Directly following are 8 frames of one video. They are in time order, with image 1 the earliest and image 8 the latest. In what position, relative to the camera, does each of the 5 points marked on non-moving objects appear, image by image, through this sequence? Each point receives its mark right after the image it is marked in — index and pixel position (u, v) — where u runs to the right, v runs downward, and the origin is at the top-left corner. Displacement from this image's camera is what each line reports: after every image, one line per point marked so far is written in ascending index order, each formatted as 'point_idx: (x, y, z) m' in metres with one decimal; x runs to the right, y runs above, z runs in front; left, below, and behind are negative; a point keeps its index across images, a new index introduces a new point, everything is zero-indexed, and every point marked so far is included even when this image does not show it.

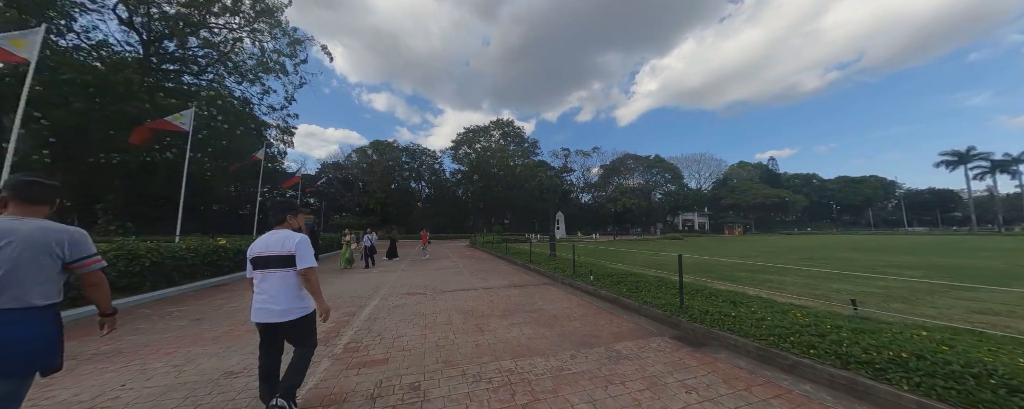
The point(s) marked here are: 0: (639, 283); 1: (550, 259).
0: (+3.3, -2.0, +6.9) m
1: (+1.7, -2.3, +11.6) m
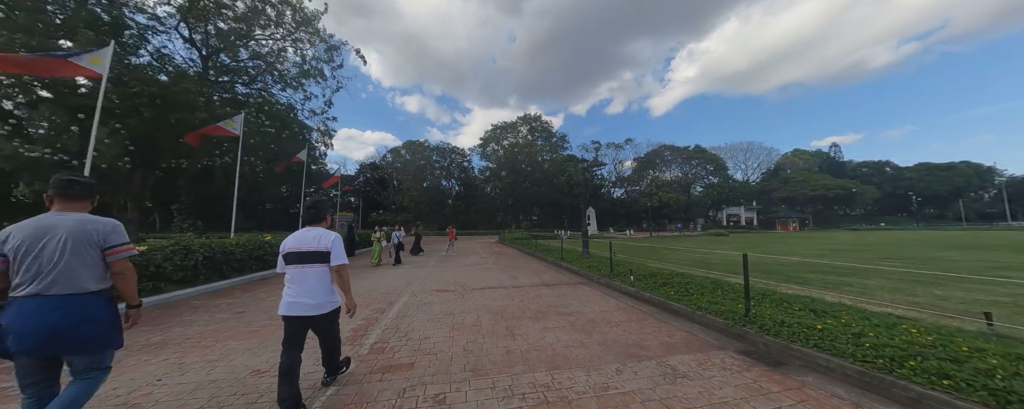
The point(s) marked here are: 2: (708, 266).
0: (+4.0, -1.8, +6.1) m
1: (+2.9, -2.1, +10.9) m
2: (+7.3, -2.3, +10.1) m
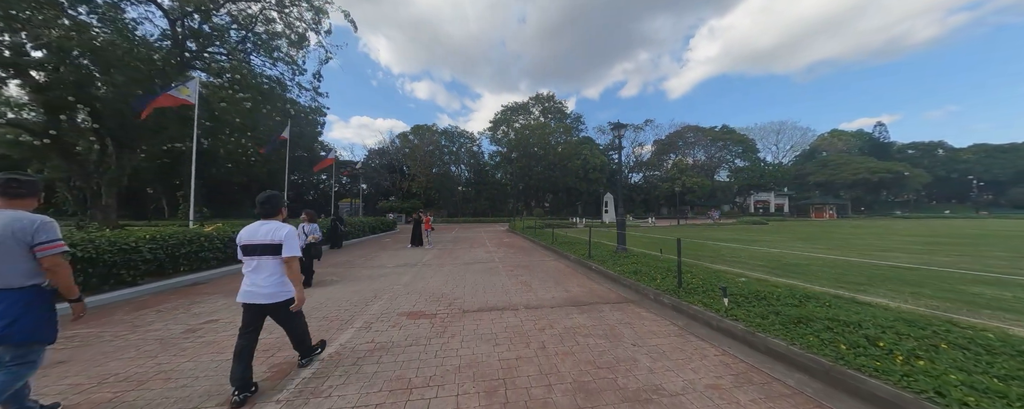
0: (+4.2, -1.4, +3.3) m
1: (+3.3, -1.5, +8.1) m
2: (+7.6, -1.8, +7.2) m
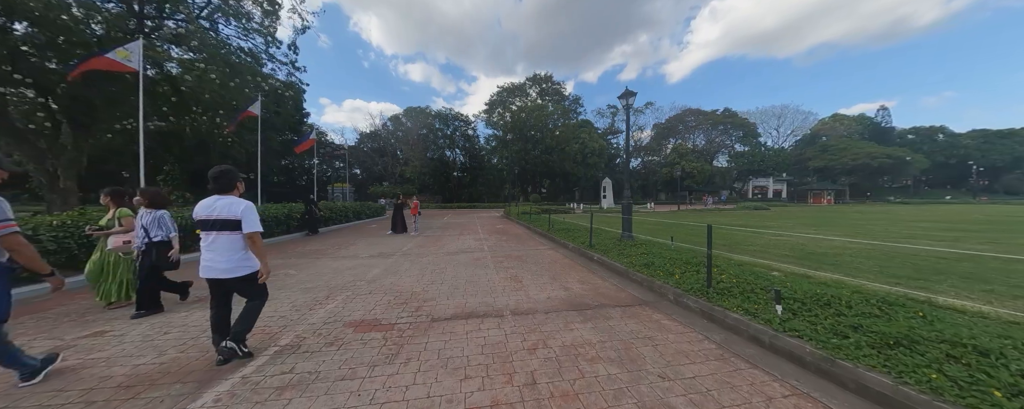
0: (+4.0, -1.2, +2.3) m
1: (+3.0, -1.0, +7.1) m
2: (+7.4, -1.3, +6.2) m
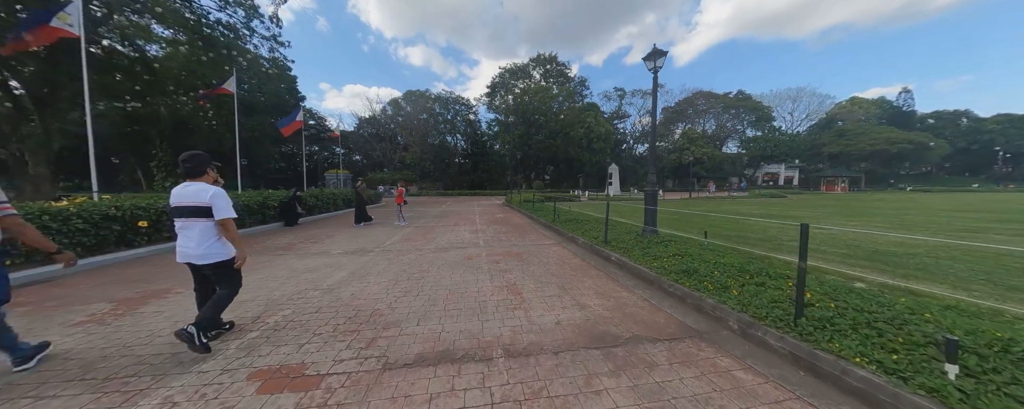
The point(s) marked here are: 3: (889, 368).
0: (+3.9, -1.2, +1.0) m
1: (+3.0, -0.8, +5.8) m
2: (+7.3, -1.1, +4.9) m
3: (+2.8, -1.2, +2.0) m
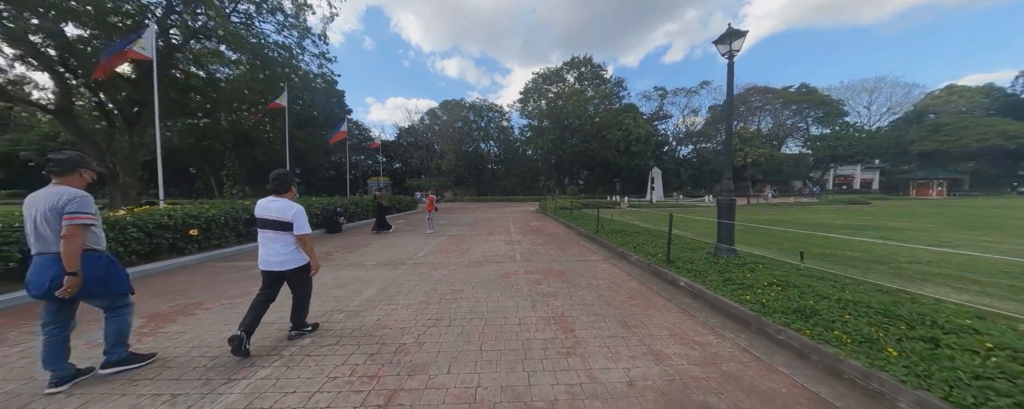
0: (+4.1, -1.3, -0.2) m
1: (+3.8, -1.0, +4.7) m
2: (+8.0, -1.3, +3.3) m
3: (+3.1, -1.3, +1.0) m
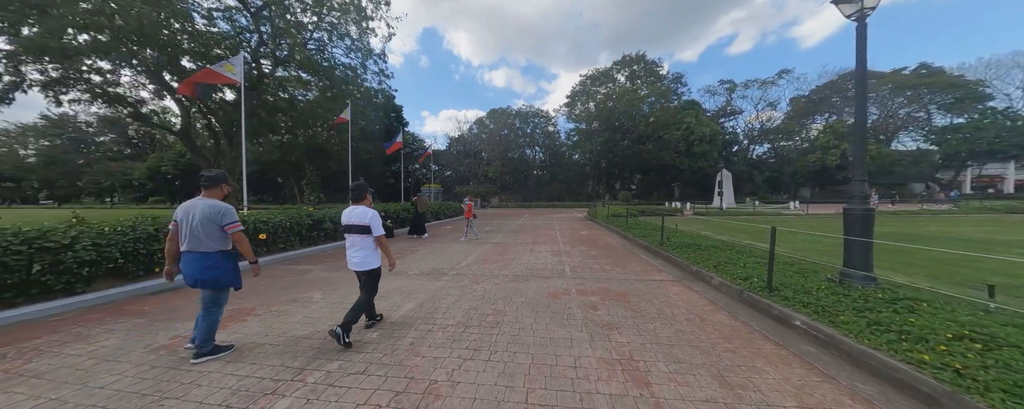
0: (+4.0, -1.3, -1.5) m
1: (+4.5, -1.1, +3.4) m
2: (+8.4, -1.4, +1.3) m
3: (+3.2, -1.4, -0.2) m
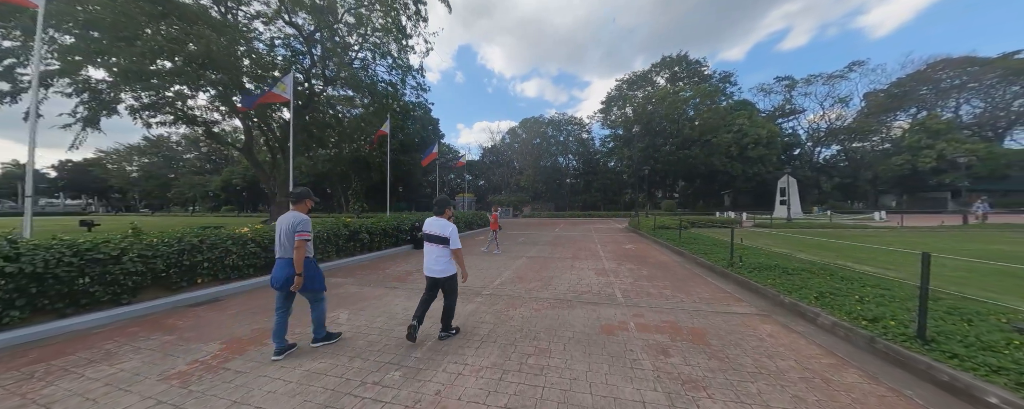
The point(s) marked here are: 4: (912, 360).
0: (+3.9, -1.3, -2.6) m
1: (+5.0, -1.3, +2.2) m
2: (+8.6, -1.5, -0.4) m
3: (+3.2, -1.4, -1.2) m
4: (+3.9, -1.5, +2.8) m
